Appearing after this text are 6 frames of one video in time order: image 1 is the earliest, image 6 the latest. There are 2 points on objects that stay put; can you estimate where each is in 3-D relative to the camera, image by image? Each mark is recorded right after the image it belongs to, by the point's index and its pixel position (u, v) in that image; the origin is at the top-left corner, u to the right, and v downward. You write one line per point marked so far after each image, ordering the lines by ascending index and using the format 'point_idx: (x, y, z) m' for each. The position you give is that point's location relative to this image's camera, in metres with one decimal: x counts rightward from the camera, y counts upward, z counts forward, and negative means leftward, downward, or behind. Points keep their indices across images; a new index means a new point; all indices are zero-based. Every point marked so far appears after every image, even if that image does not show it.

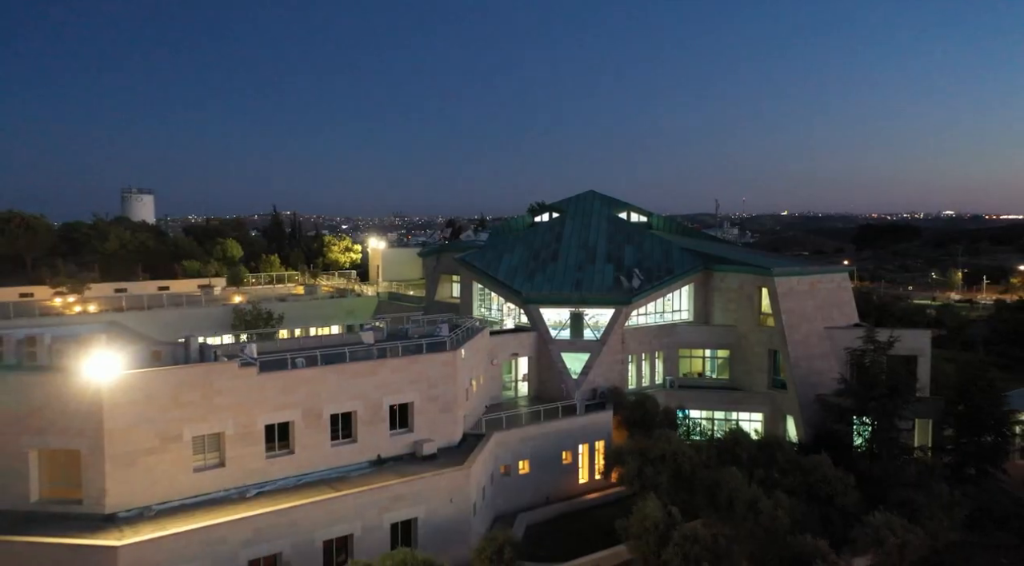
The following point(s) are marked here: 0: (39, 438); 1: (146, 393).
0: (-11.1, -3.6, +18.2) m
1: (-8.7, -2.6, +18.5) m
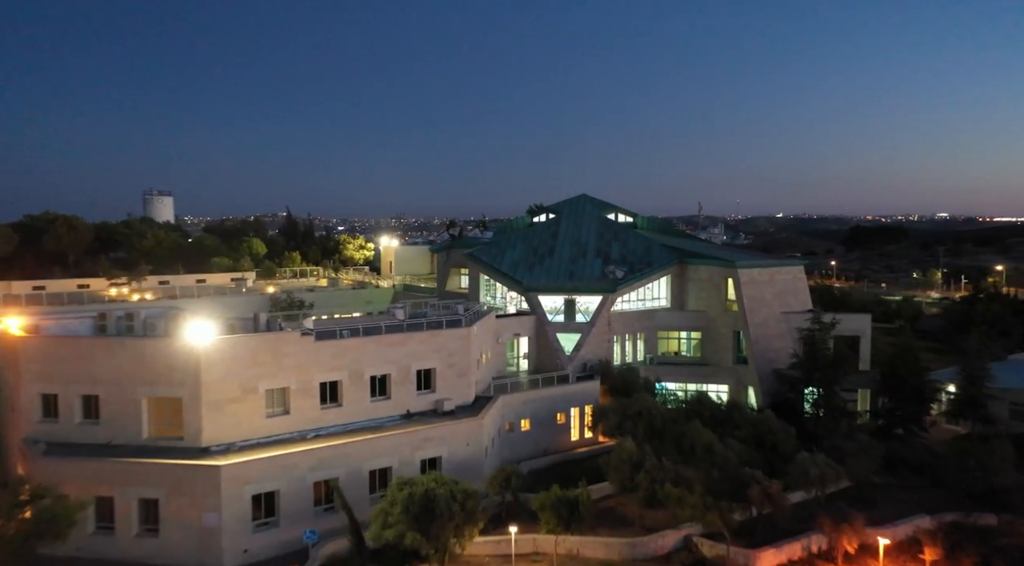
0: (-10.9, -3.1, +23.4) m
1: (-8.5, -2.2, +23.7) m
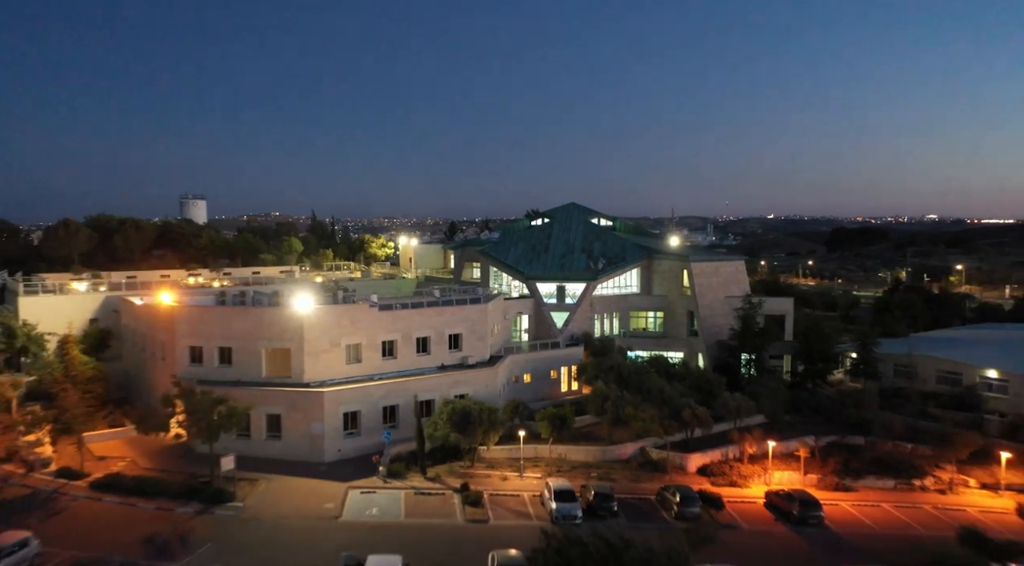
0: (-10.6, -2.5, +33.6) m
1: (-8.2, -1.5, +33.9) m
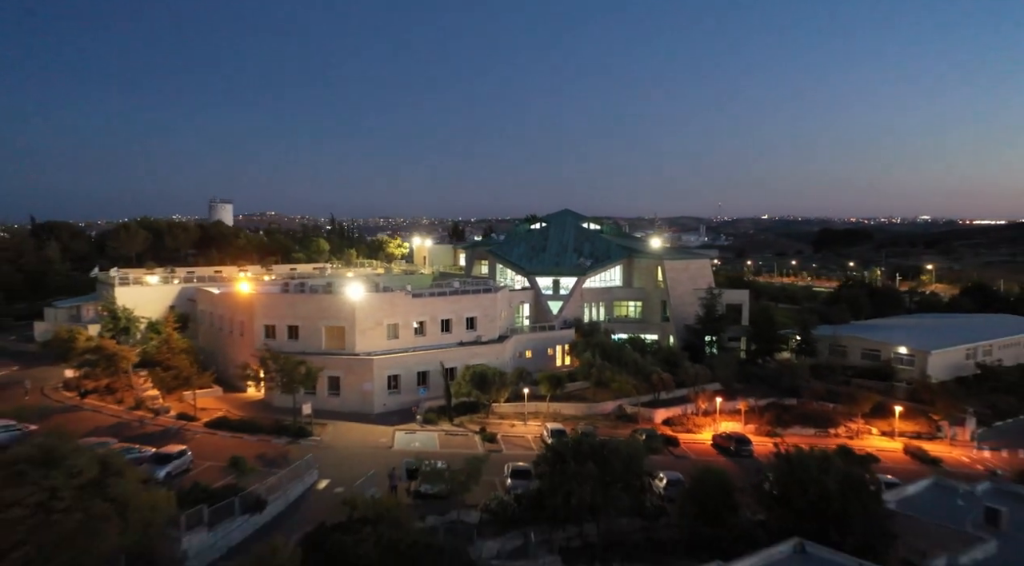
0: (-10.2, -2.1, +42.9) m
1: (-7.9, -1.1, +43.2) m
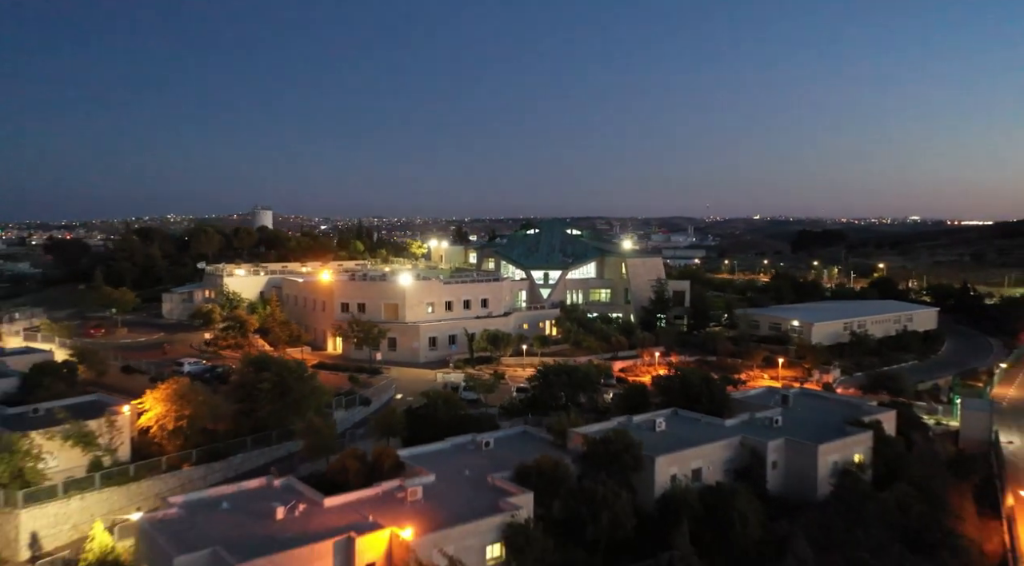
0: (-10.0, -1.3, +61.4) m
1: (-7.7, -0.4, +61.8) m
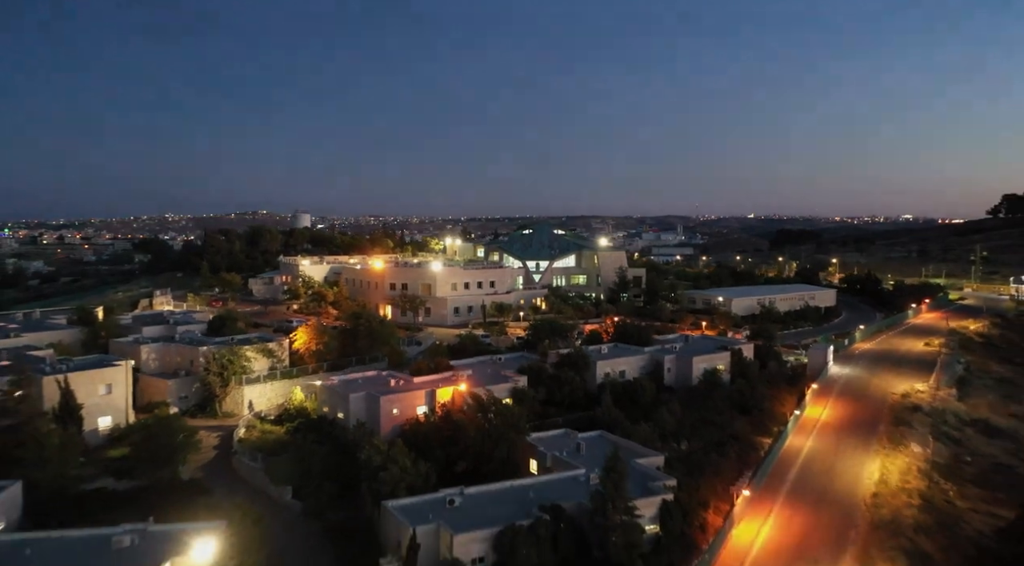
0: (-10.0, +0.2, +85.5) m
1: (-7.6, +1.2, +85.9) m
